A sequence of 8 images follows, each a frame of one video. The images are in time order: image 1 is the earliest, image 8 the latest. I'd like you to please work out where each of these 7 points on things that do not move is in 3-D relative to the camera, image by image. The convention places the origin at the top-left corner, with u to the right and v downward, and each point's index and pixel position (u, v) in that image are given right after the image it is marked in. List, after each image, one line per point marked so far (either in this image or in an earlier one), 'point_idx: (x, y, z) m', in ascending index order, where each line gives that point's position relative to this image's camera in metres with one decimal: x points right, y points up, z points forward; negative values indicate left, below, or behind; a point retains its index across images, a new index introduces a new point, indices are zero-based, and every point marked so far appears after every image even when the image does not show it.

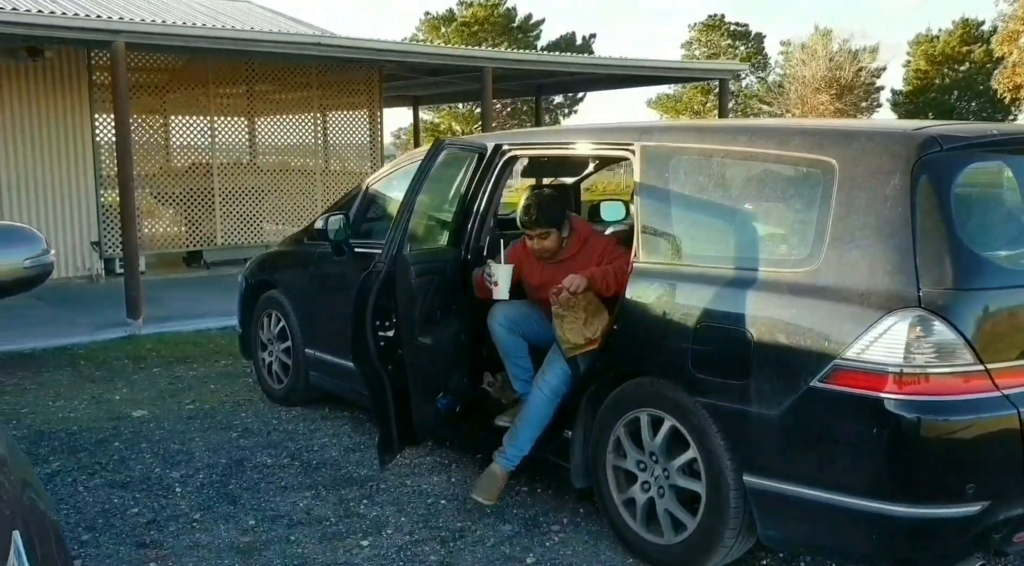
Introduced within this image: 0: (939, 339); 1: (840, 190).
0: (+1.2, -0.2, +2.4) m
1: (+1.0, +0.3, +2.7) m
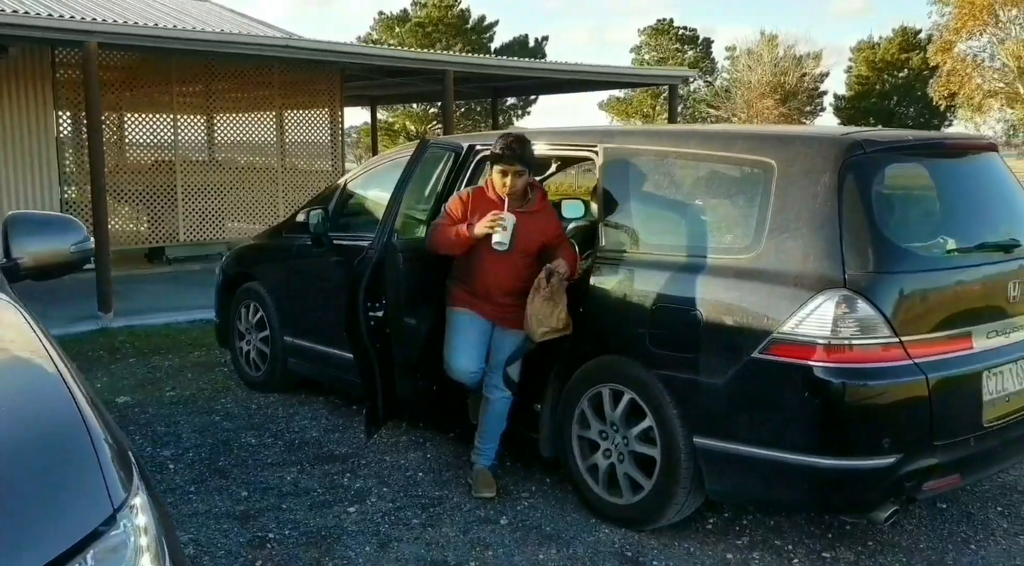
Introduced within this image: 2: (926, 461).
0: (+1.1, -0.1, +2.8) m
1: (+1.0, +0.3, +3.1) m
2: (+1.4, -0.6, +2.9) m
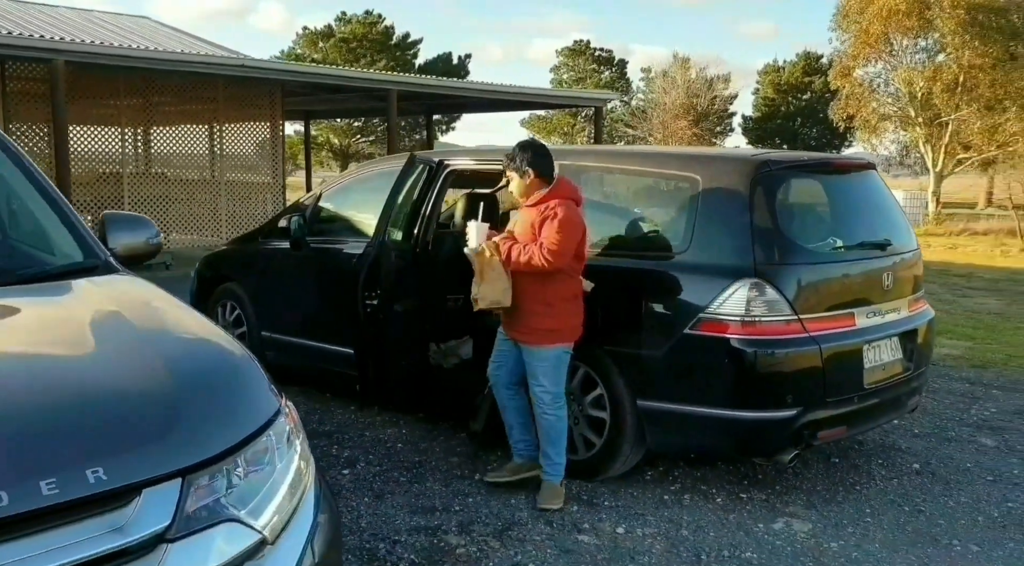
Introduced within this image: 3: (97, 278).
0: (+1.1, -0.1, +3.6) m
1: (+0.9, +0.4, +3.9) m
2: (+1.3, -0.6, +3.7) m
3: (-1.1, 0.0, +2.5) m
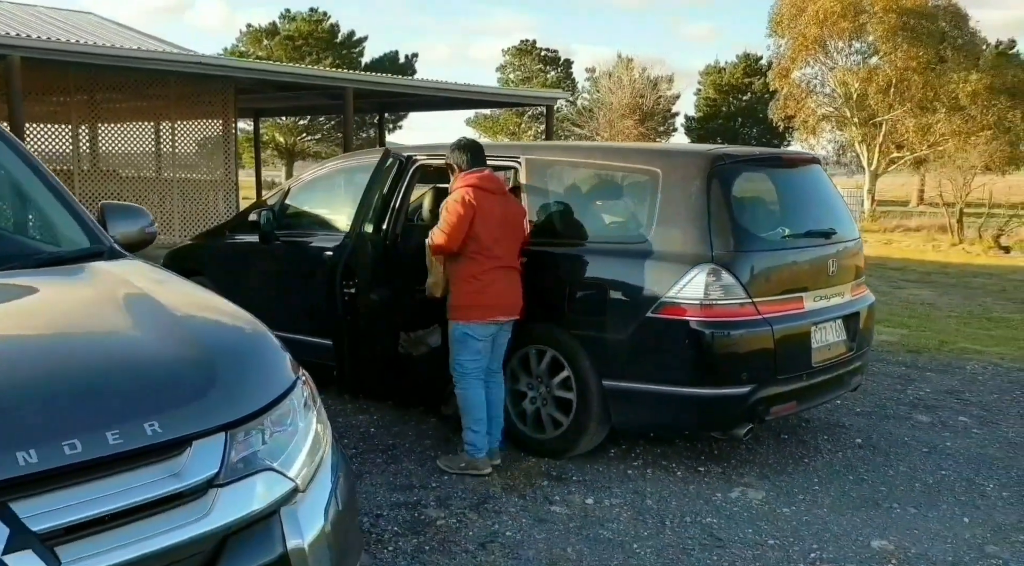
0: (+0.9, 0.0, +3.9) m
1: (+0.7, +0.4, +4.1) m
2: (+1.2, -0.5, +4.0) m
3: (-1.2, +0.1, +2.6) m
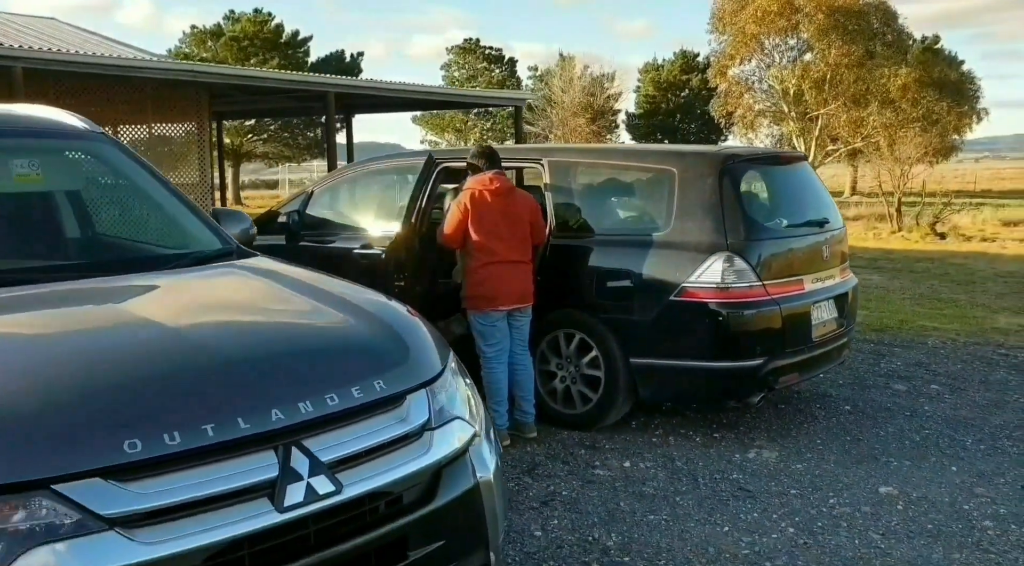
0: (+1.1, +0.1, +4.4) m
1: (+0.9, +0.5, +4.6) m
2: (+1.4, -0.4, +4.5) m
3: (-0.9, +0.1, +3.0) m
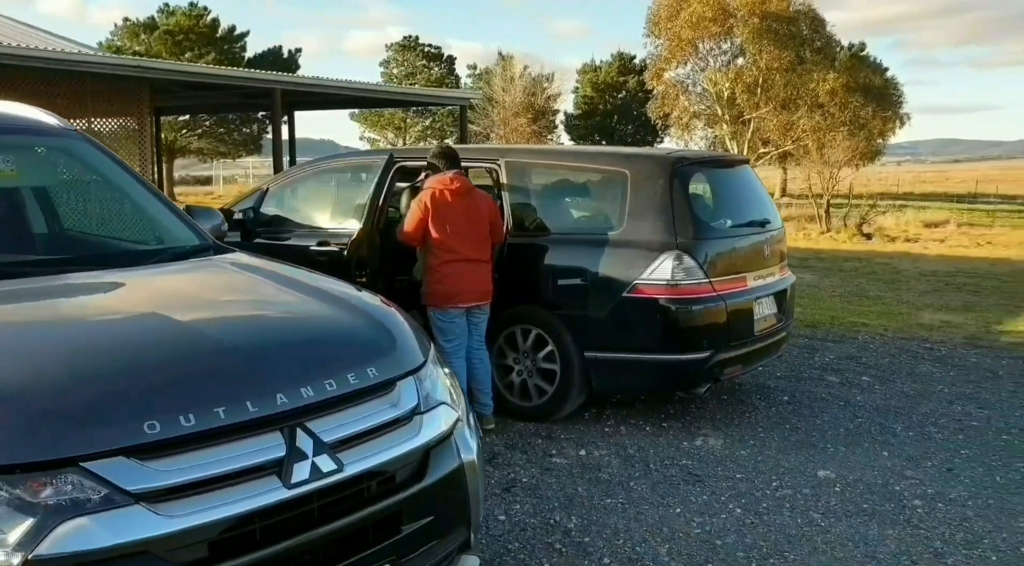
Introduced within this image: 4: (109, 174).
0: (+0.9, +0.1, +4.6) m
1: (+0.7, +0.5, +4.8) m
2: (+1.2, -0.4, +4.7) m
3: (-1.0, +0.1, +3.0) m
4: (-1.5, +0.4, +3.3) m
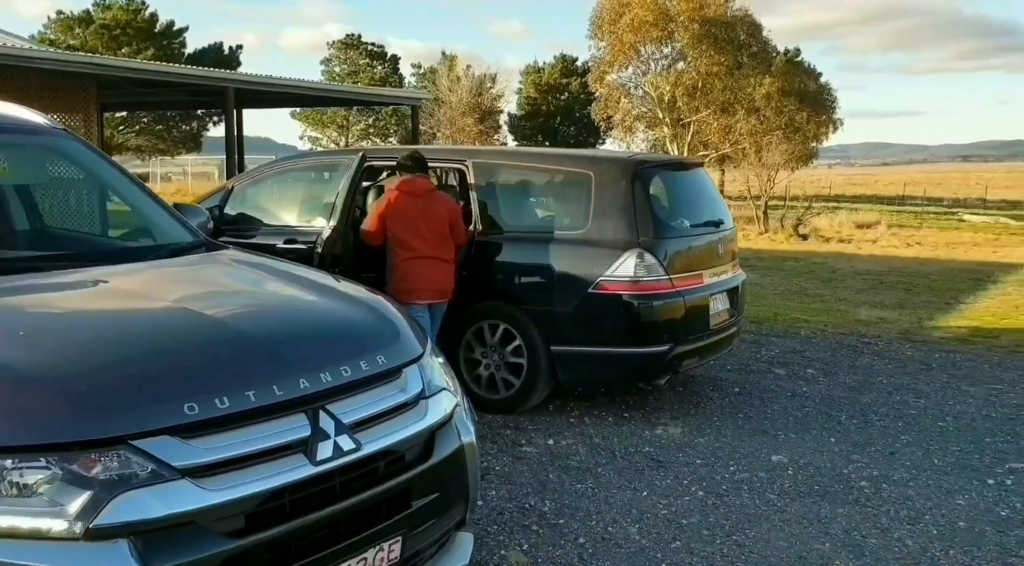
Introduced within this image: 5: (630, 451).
0: (+0.8, +0.1, +4.8) m
1: (+0.5, +0.5, +5.1) m
2: (+1.0, -0.4, +5.0) m
3: (-1.1, +0.1, +3.2) m
4: (-1.6, +0.4, +3.4) m
5: (+0.6, -0.9, +4.6) m
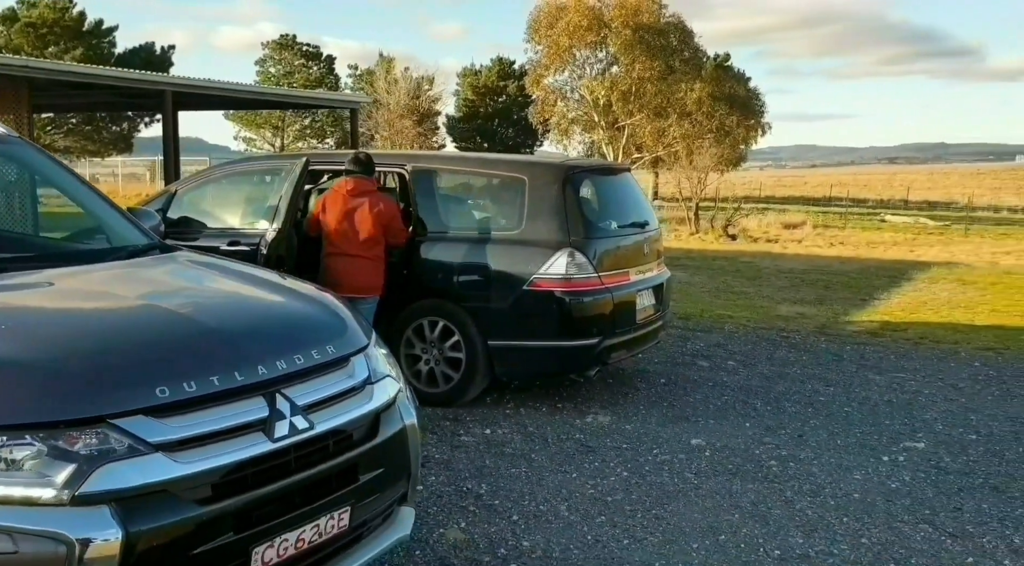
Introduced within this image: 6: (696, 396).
0: (+0.4, +0.1, +5.2) m
1: (+0.1, +0.6, +5.4) m
2: (+0.6, -0.4, +5.3) m
3: (-1.3, +0.1, +3.4) m
4: (-1.9, +0.4, +3.5) m
5: (+0.3, -0.9, +4.9) m
6: (+1.2, -0.8, +5.8) m
